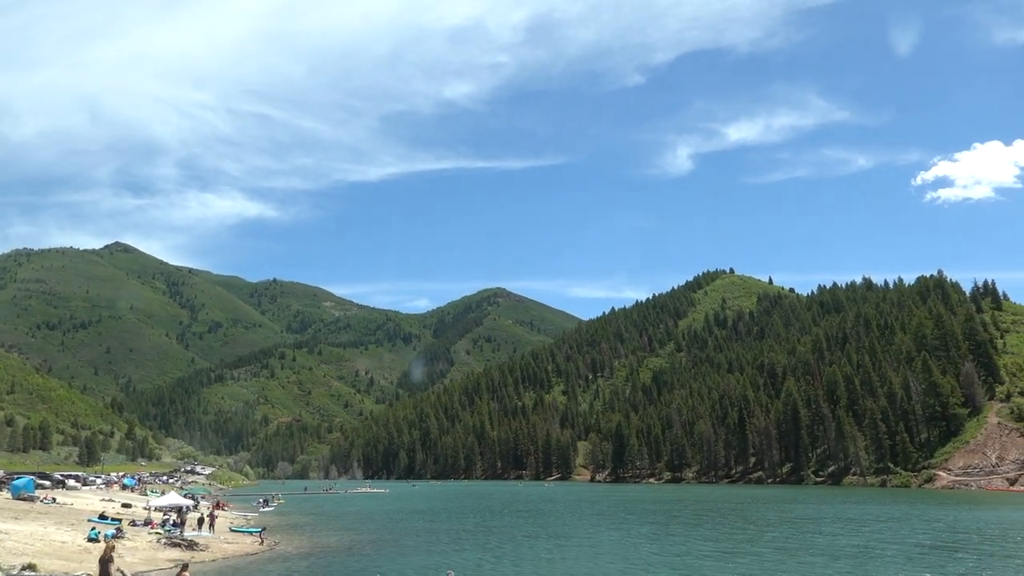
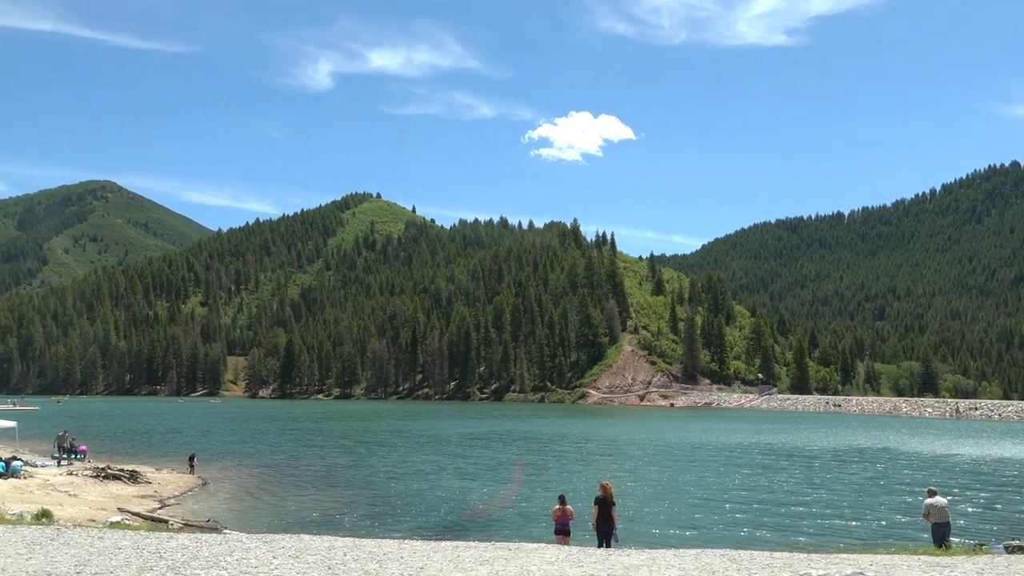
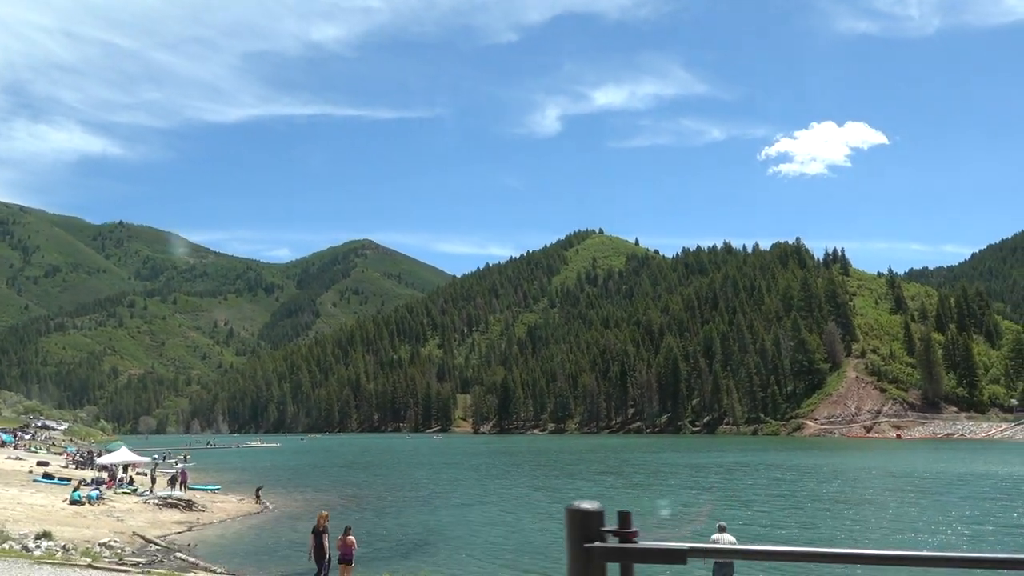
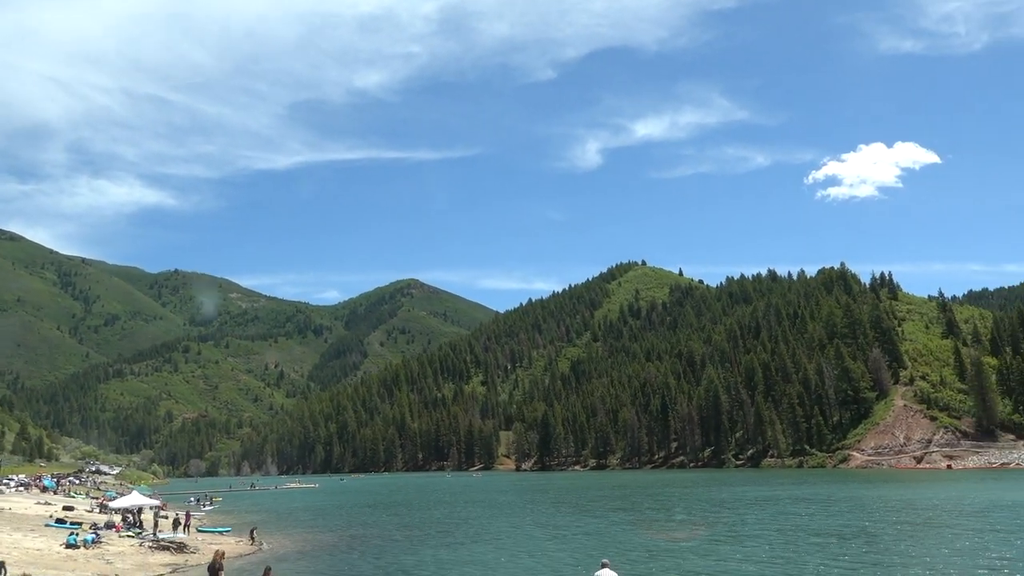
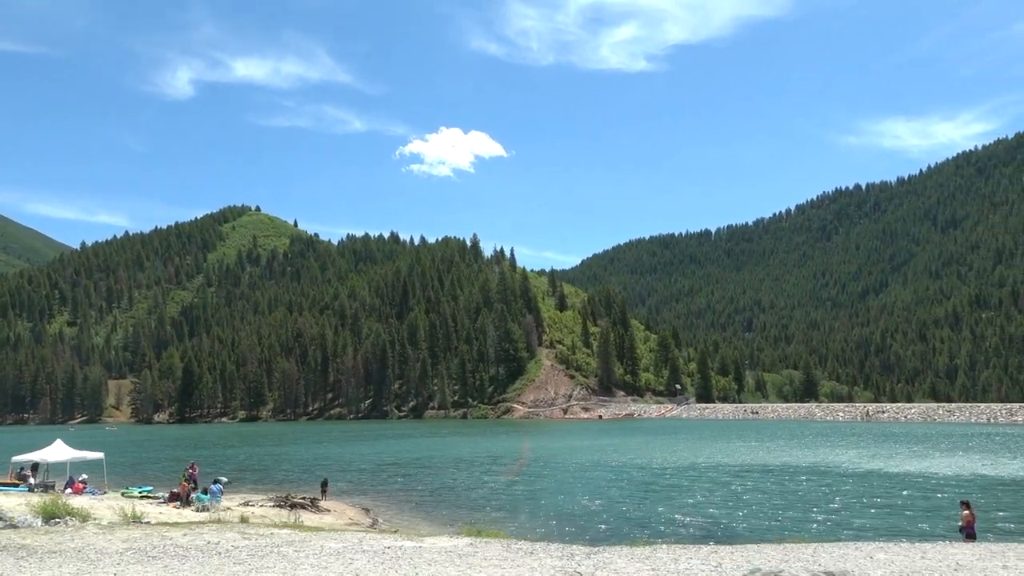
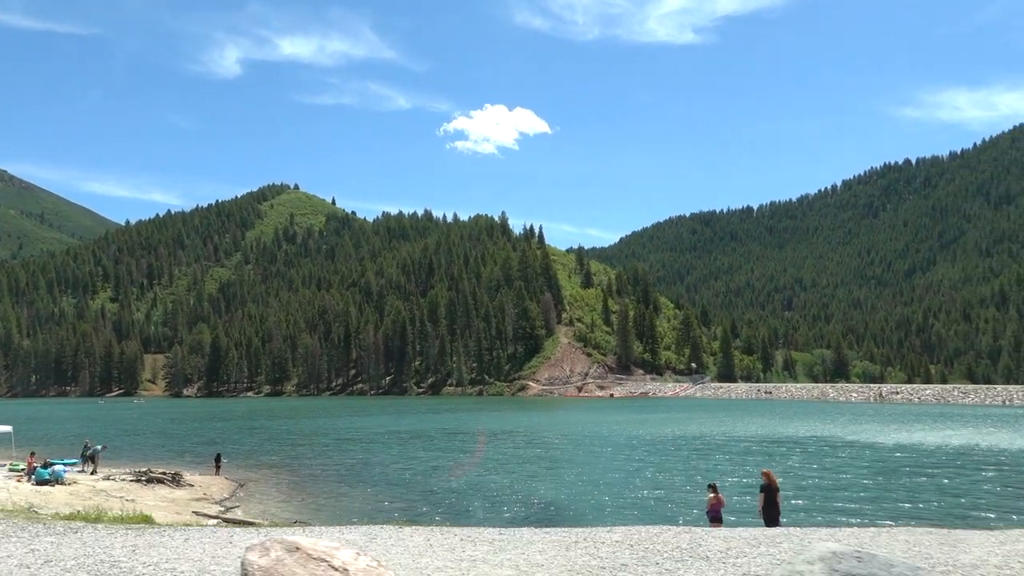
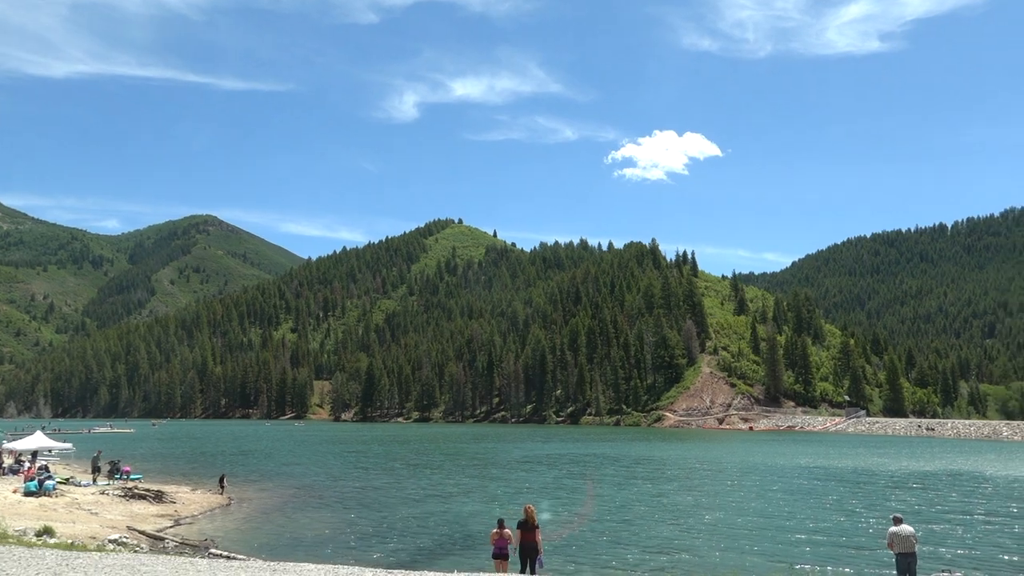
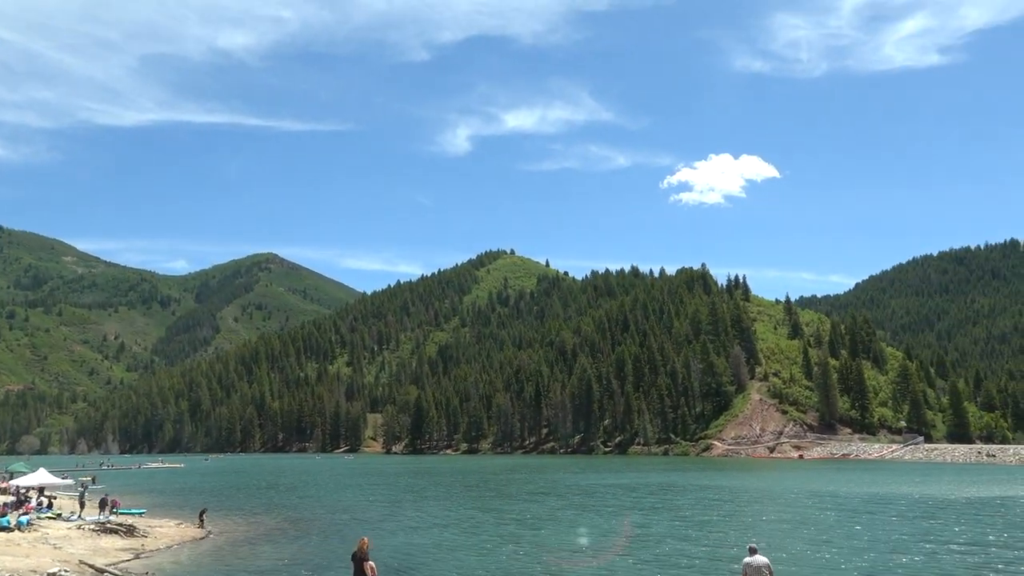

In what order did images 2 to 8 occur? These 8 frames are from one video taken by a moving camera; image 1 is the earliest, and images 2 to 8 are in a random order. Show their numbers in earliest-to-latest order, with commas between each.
4, 3, 8, 7, 2, 6, 5
